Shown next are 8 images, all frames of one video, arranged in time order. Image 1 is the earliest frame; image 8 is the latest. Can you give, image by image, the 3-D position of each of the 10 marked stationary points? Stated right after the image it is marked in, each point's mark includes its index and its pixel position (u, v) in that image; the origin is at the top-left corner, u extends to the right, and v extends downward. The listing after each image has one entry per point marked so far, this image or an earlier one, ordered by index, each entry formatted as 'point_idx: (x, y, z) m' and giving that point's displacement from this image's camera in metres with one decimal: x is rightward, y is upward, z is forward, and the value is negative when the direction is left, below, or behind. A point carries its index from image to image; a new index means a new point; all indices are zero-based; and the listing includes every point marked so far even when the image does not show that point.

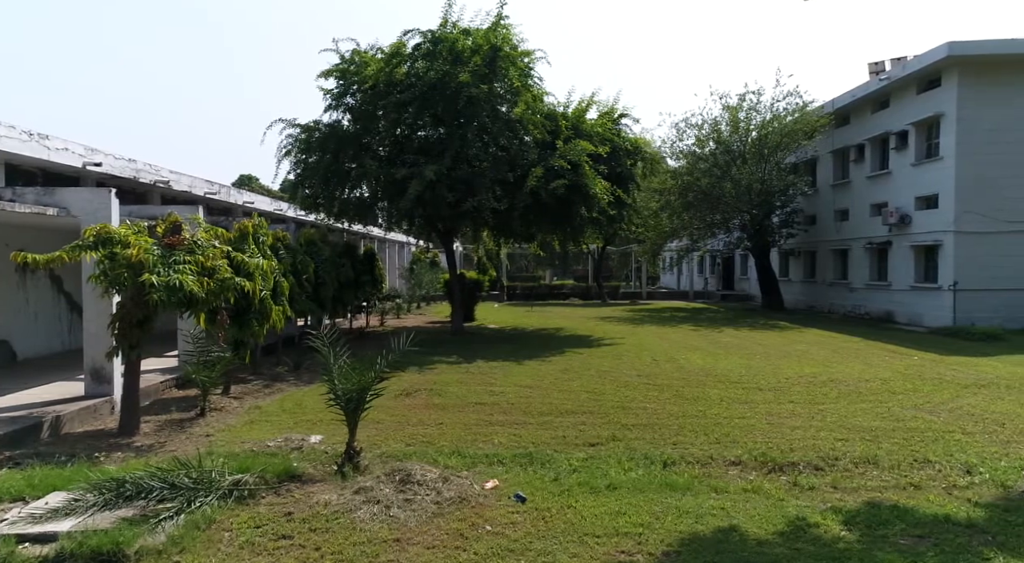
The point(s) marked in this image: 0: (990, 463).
0: (+3.4, -1.3, +5.3) m
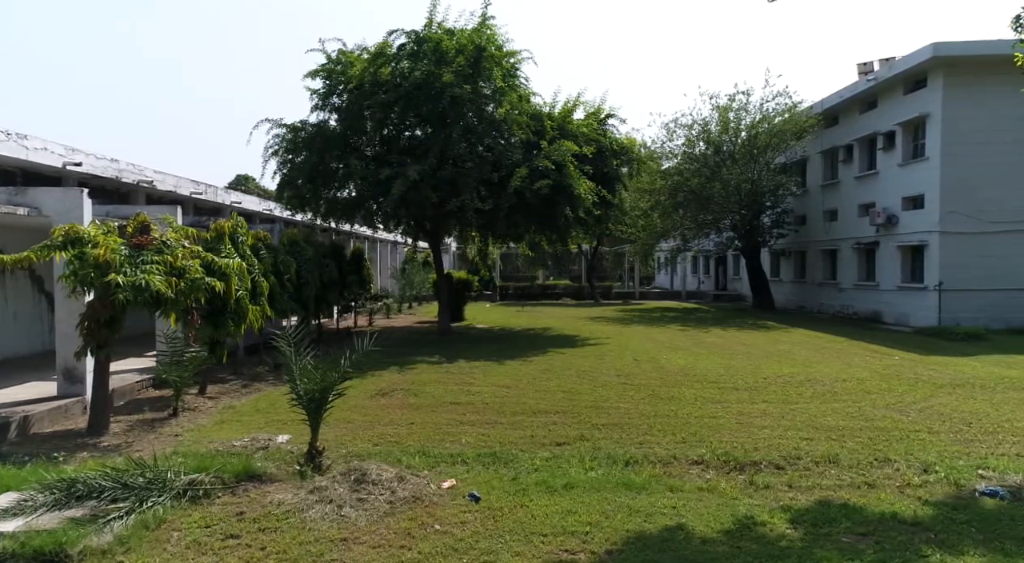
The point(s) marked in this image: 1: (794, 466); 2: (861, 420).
0: (+3.2, -1.3, +5.3) m
1: (+2.1, -1.4, +5.4) m
2: (+3.4, -1.4, +7.2) m
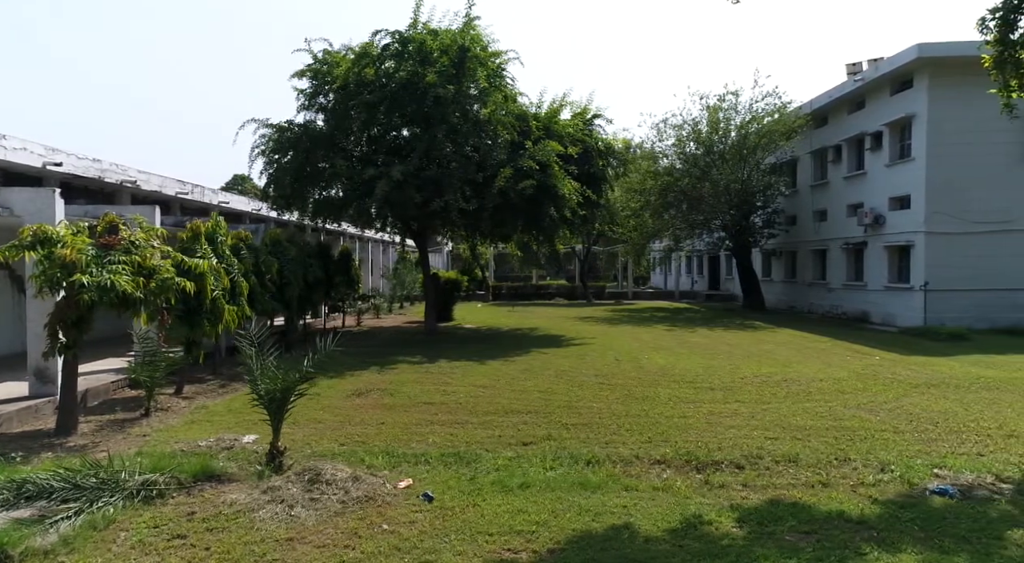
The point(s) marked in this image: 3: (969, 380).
0: (+2.9, -1.3, +5.3) m
1: (+1.8, -1.4, +5.4) m
2: (+3.1, -1.4, +7.2) m
3: (+6.2, -1.4, +10.0) m
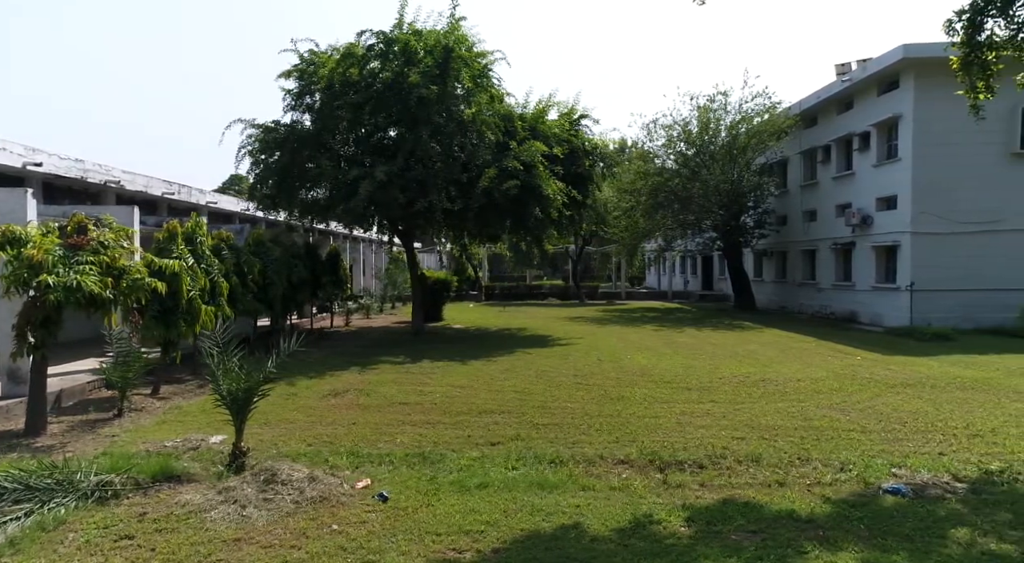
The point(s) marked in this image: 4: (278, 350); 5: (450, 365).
0: (+2.6, -1.3, +5.4) m
1: (+1.5, -1.4, +5.4) m
2: (+2.8, -1.4, +7.2) m
3: (+5.9, -1.4, +10.1) m
4: (-2.1, -0.6, +6.5) m
5: (-1.0, -1.4, +12.0) m
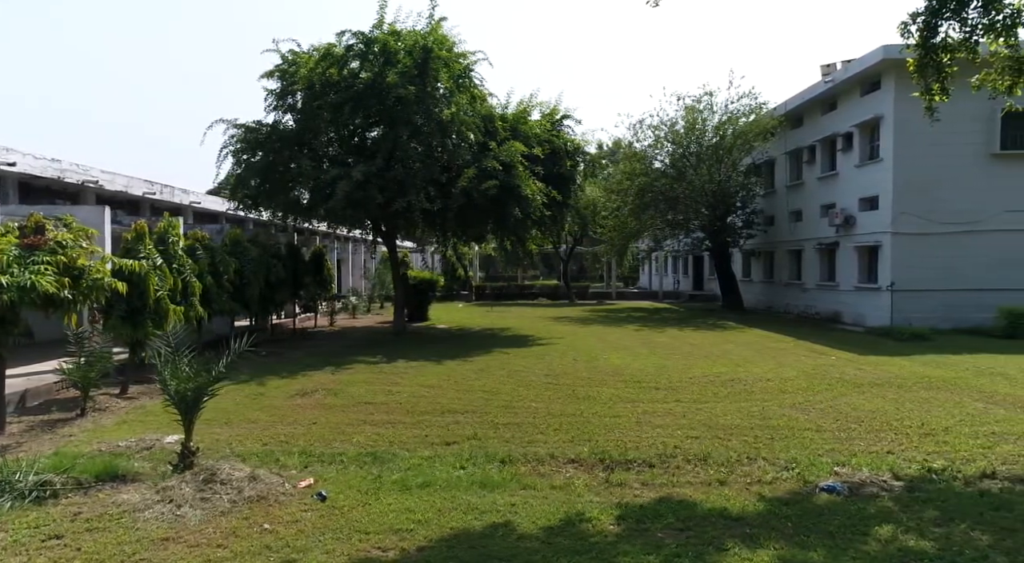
0: (+2.2, -1.3, +5.4) m
1: (+1.1, -1.4, +5.5) m
2: (+2.5, -1.4, +7.3) m
3: (+5.5, -1.4, +10.1) m
4: (-2.5, -0.6, +6.5) m
5: (-1.4, -1.4, +12.1) m
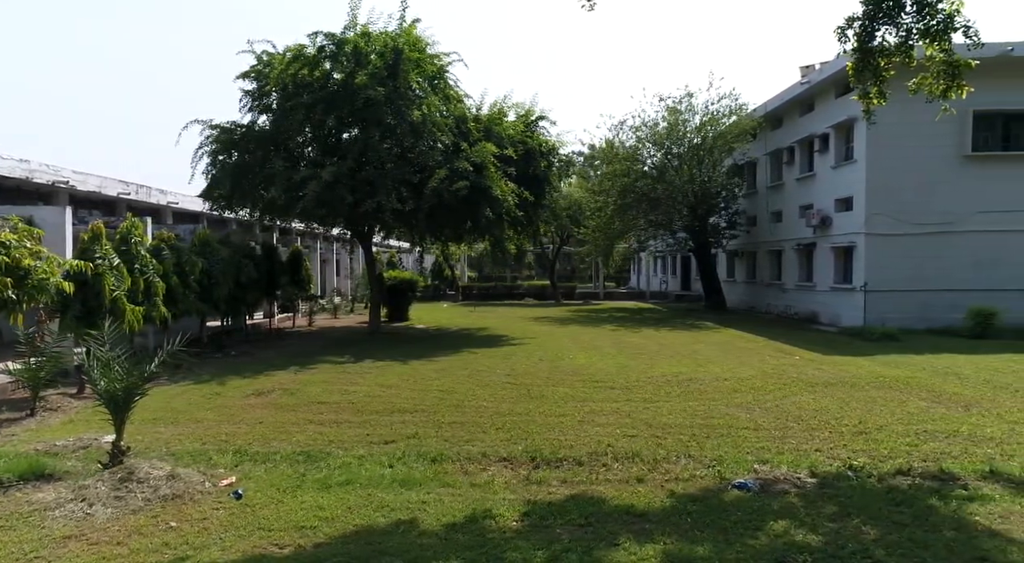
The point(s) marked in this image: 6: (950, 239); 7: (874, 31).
0: (+1.7, -1.3, +5.5) m
1: (+0.6, -1.4, +5.6) m
2: (+1.9, -1.4, +7.4) m
3: (+5.0, -1.4, +10.2) m
4: (-3.0, -0.6, +6.5) m
5: (-2.0, -1.4, +12.1) m
6: (+11.1, +1.1, +18.7) m
7: (+3.3, +2.3, +6.8) m
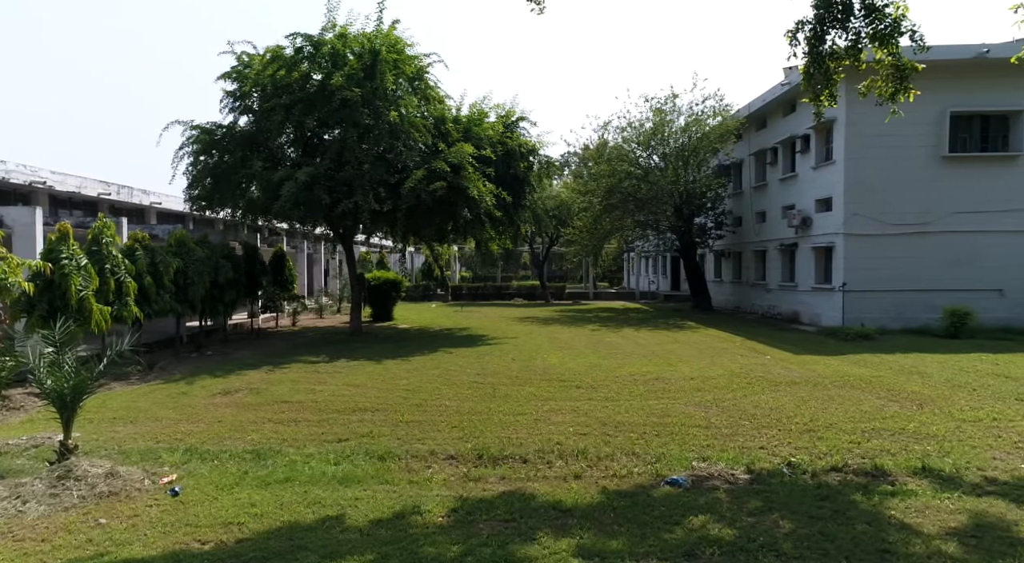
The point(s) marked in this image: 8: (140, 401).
0: (+1.3, -1.3, +5.6) m
1: (+0.2, -1.4, +5.6) m
2: (+1.5, -1.4, +7.5) m
3: (+4.5, -1.4, +10.4) m
4: (-3.4, -0.6, +6.6) m
5: (-2.5, -1.4, +12.2) m
6: (+10.6, +1.1, +18.8) m
7: (+2.9, +2.3, +6.9) m
8: (-4.4, -1.4, +8.7) m
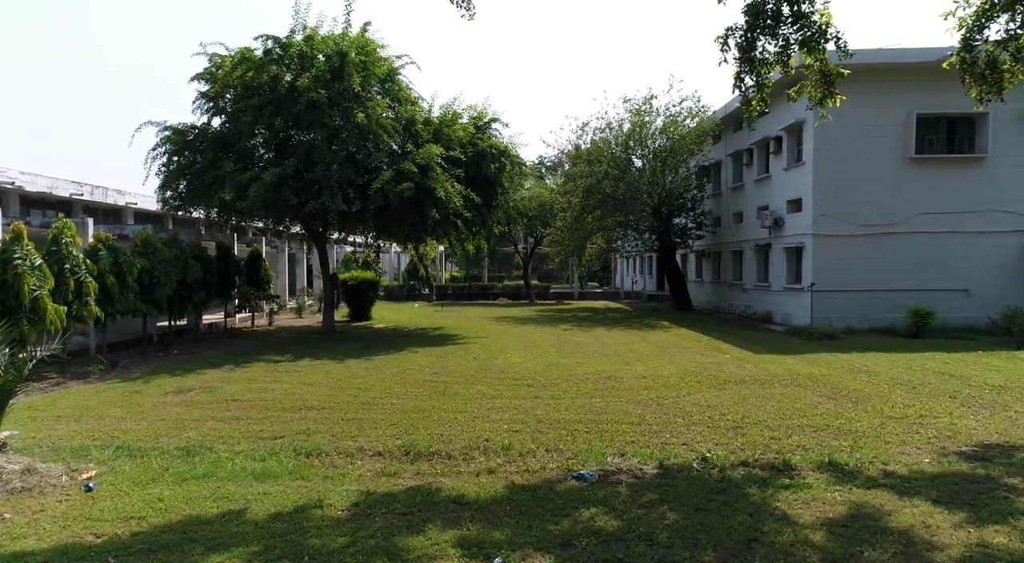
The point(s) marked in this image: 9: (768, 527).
0: (+0.7, -1.3, +5.7) m
1: (-0.4, -1.4, +5.8) m
2: (+0.9, -1.4, +7.6) m
3: (+3.9, -1.4, +10.5) m
4: (-4.0, -0.6, +6.7) m
5: (-3.2, -1.4, +12.3) m
6: (+9.8, +1.1, +19.0) m
7: (+2.3, +2.3, +7.0) m
8: (-5.0, -1.4, +8.7) m
9: (+1.3, -1.3, +3.8) m
